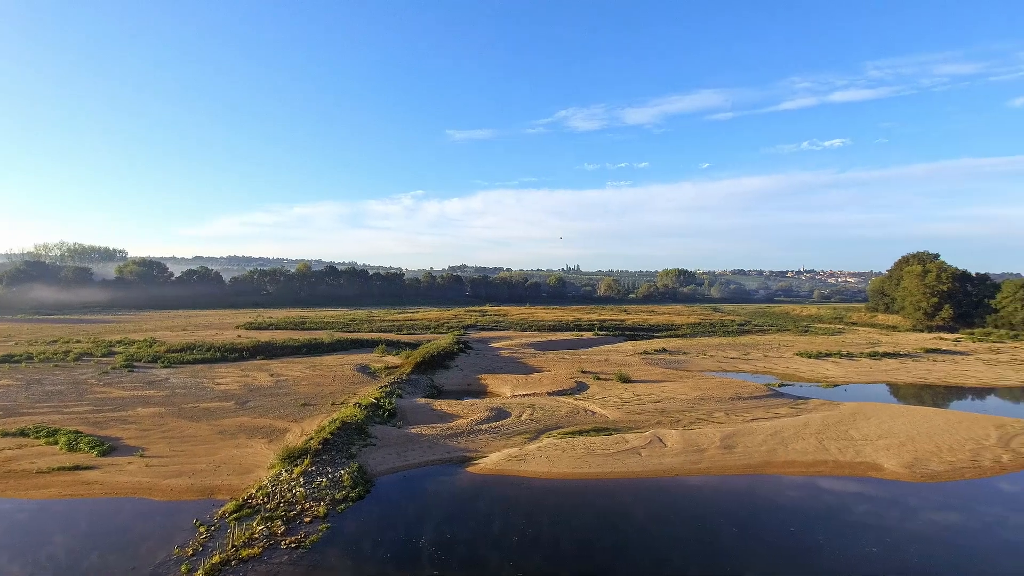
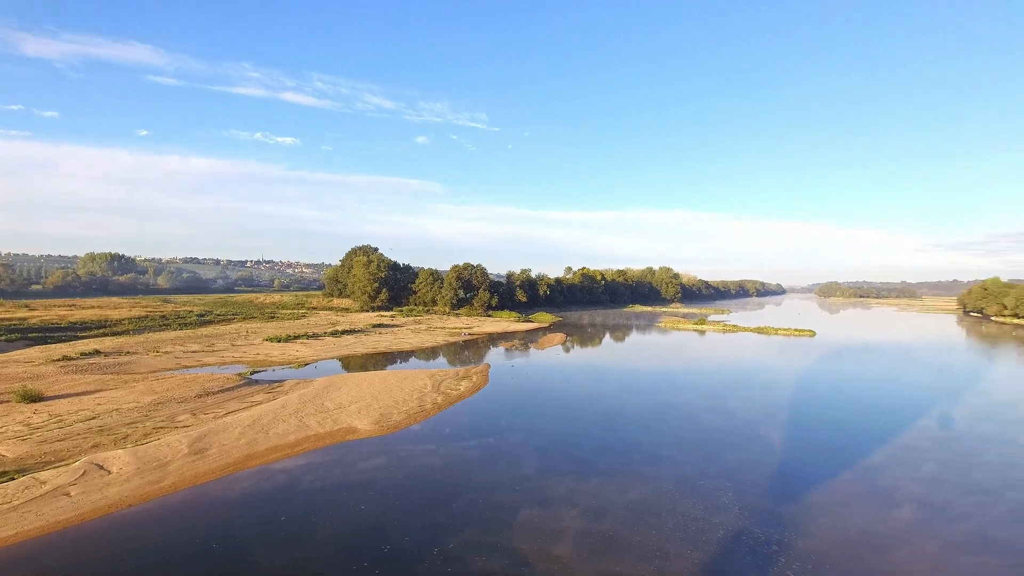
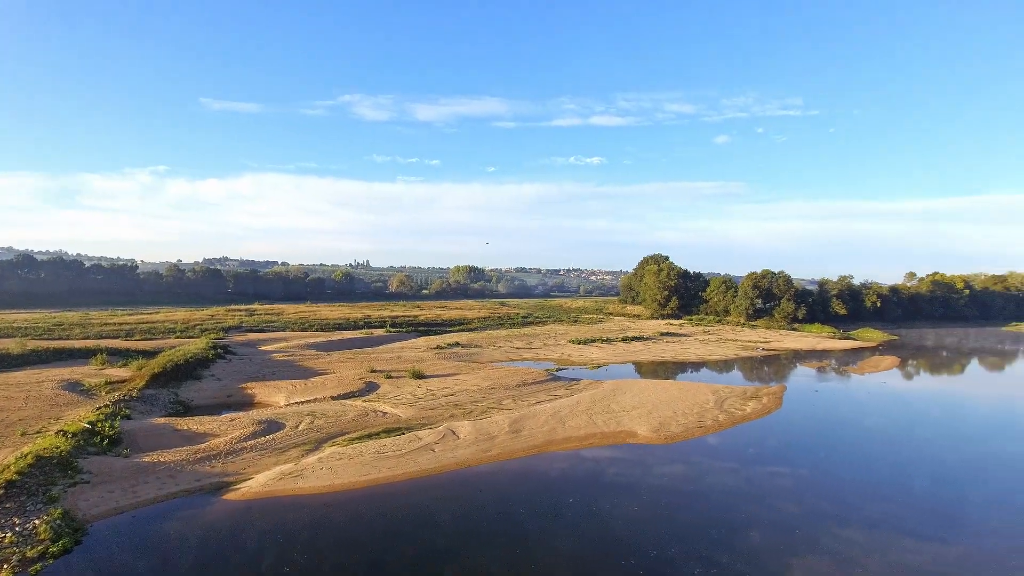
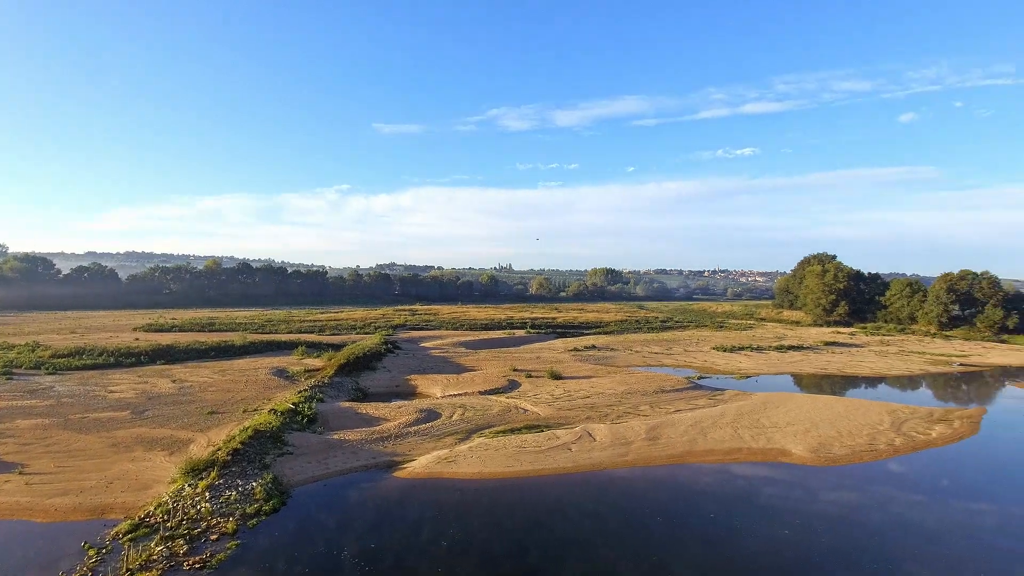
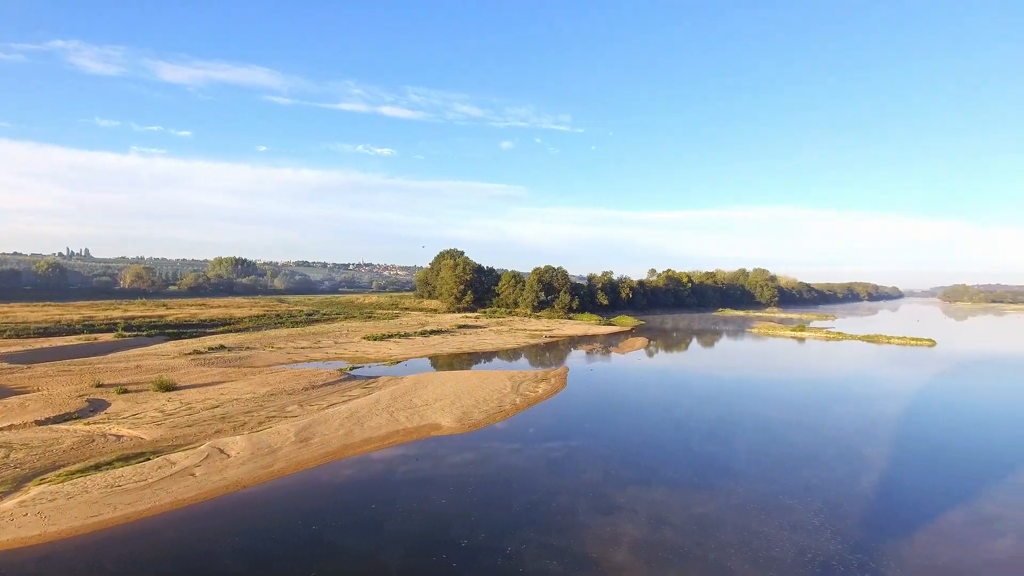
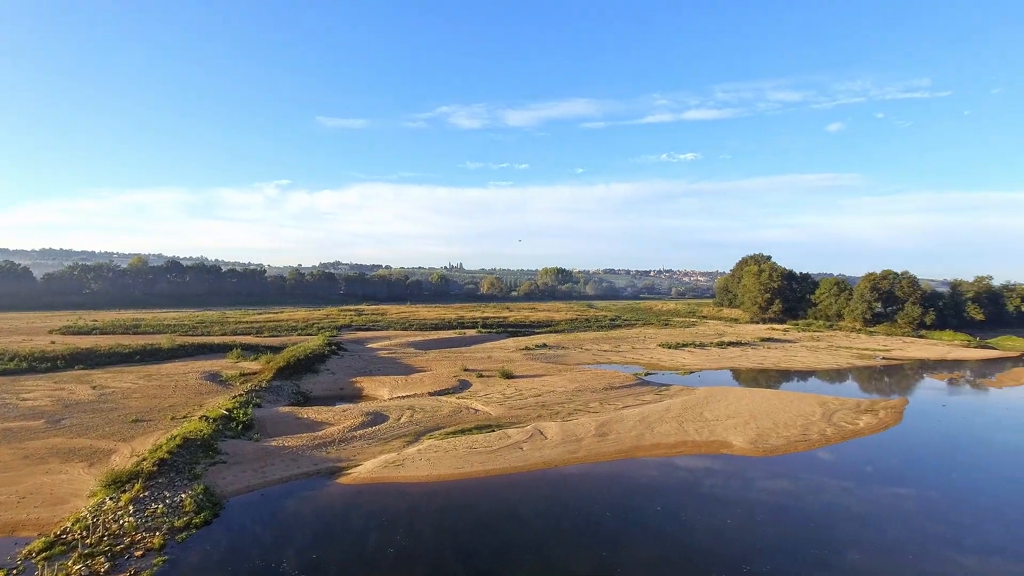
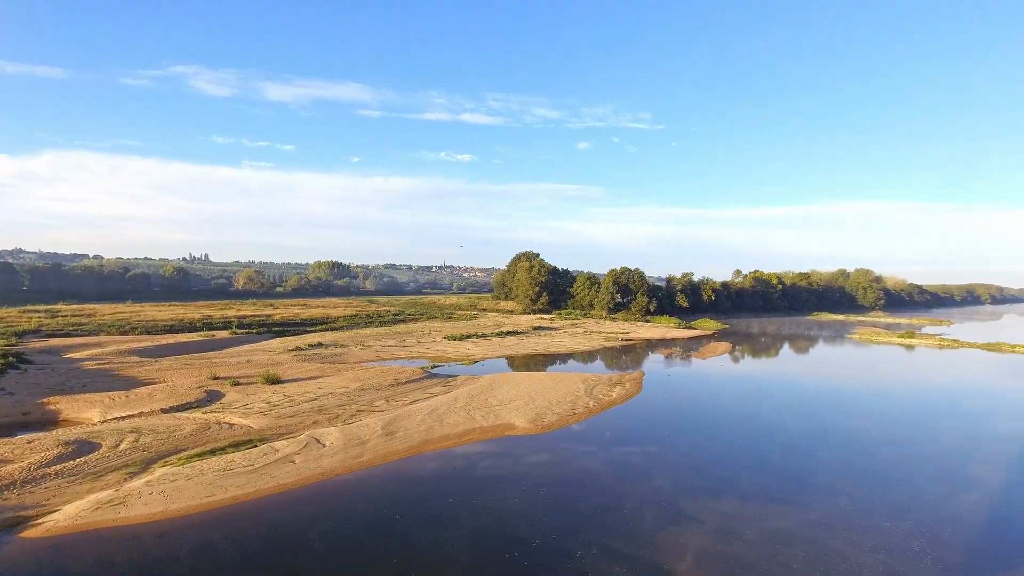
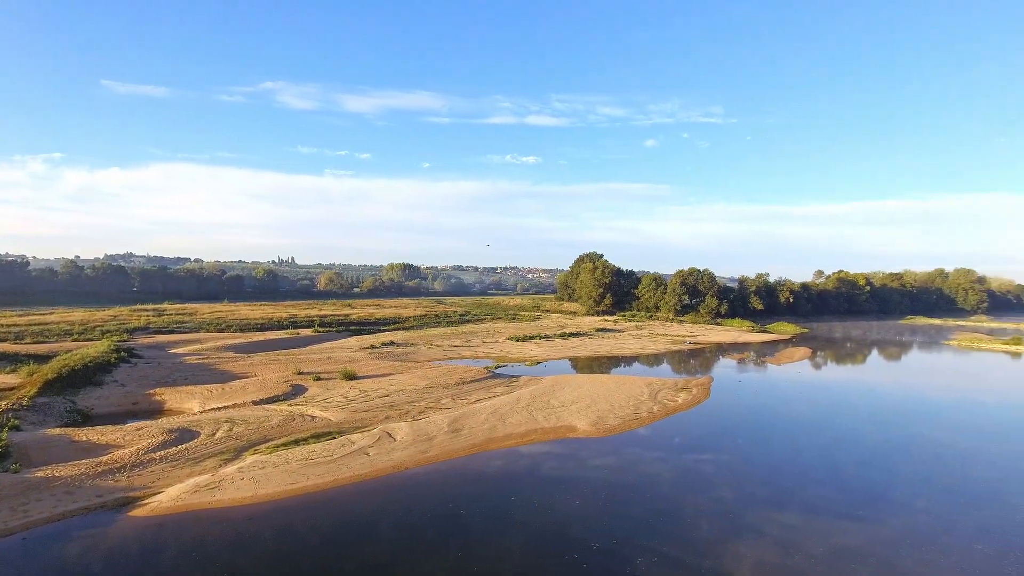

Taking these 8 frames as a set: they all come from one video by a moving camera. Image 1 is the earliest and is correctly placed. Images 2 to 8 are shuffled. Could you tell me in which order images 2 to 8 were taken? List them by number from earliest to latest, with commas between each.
4, 6, 3, 8, 7, 5, 2
